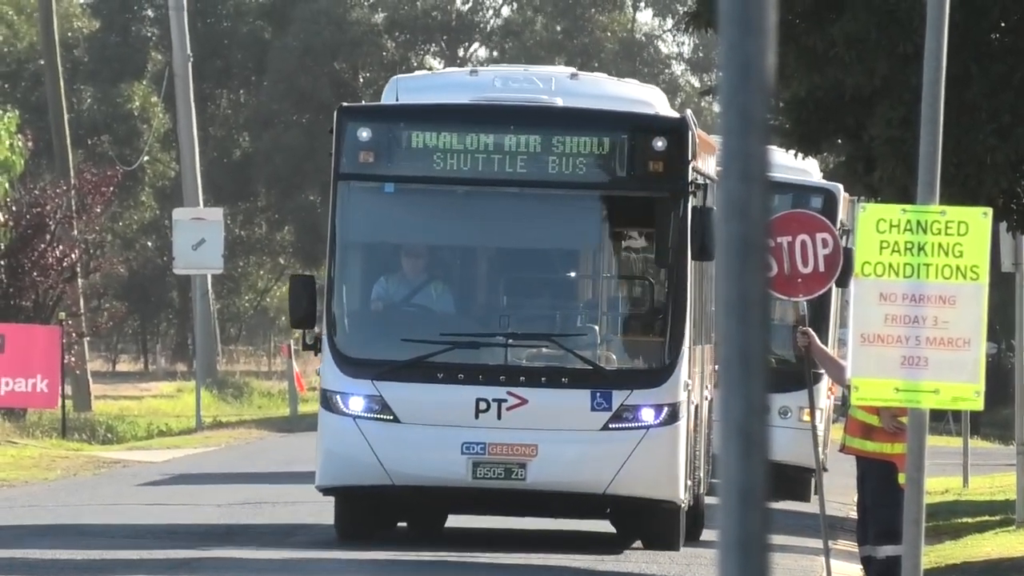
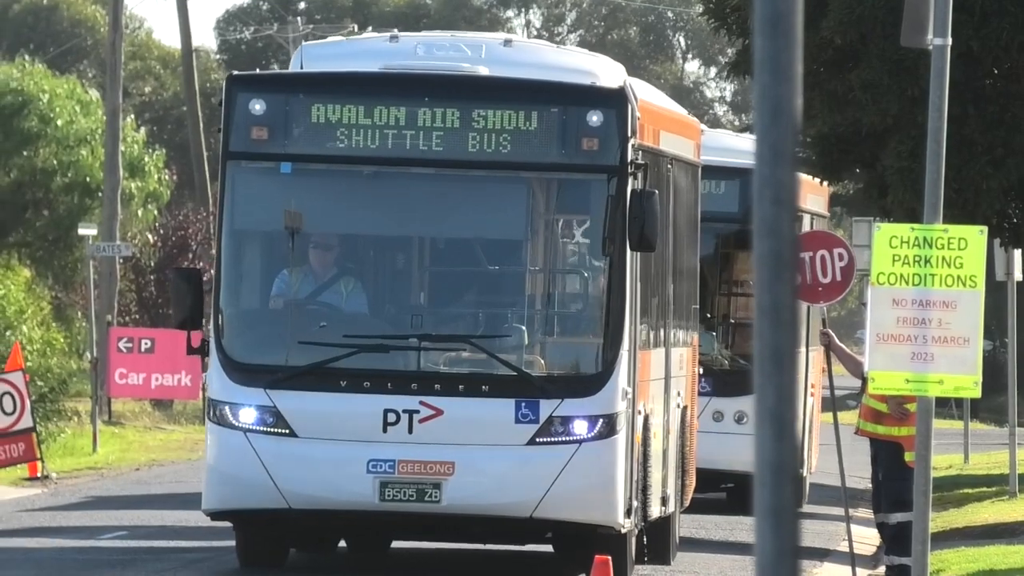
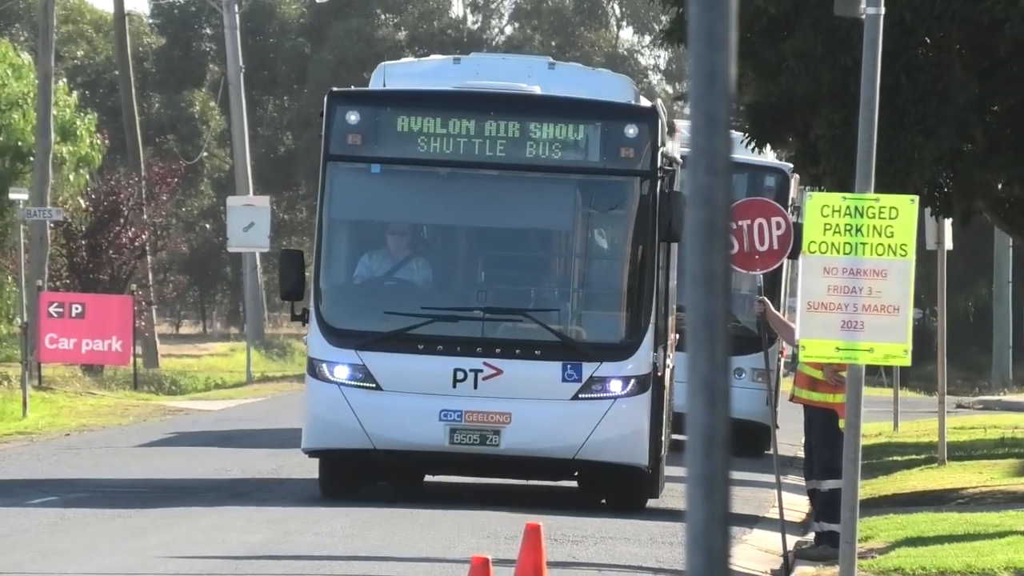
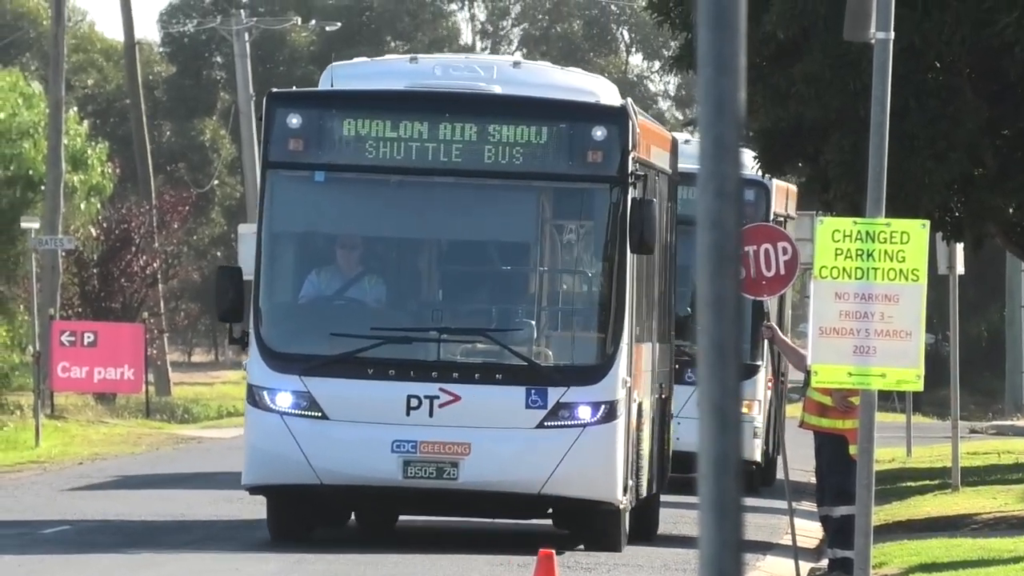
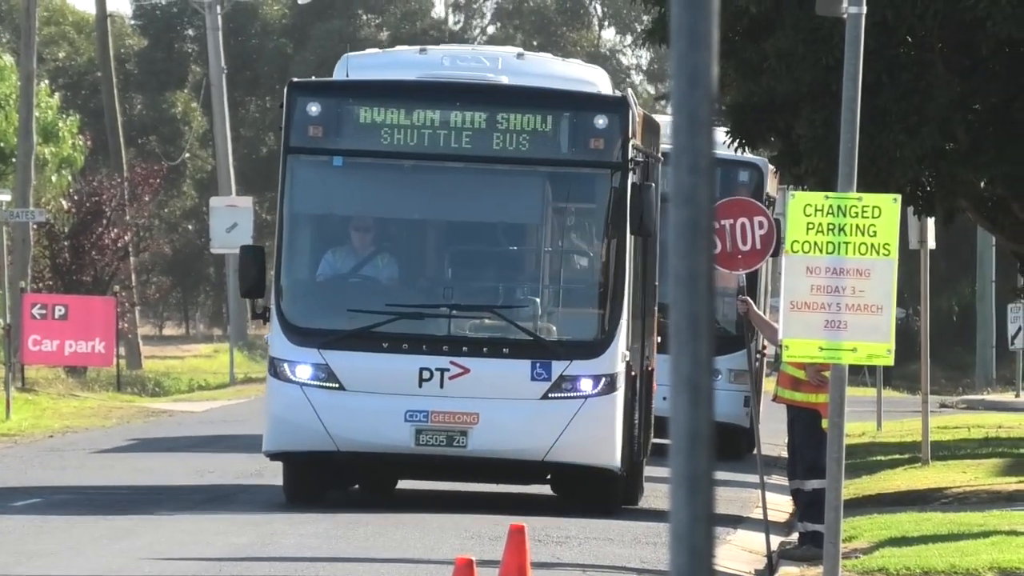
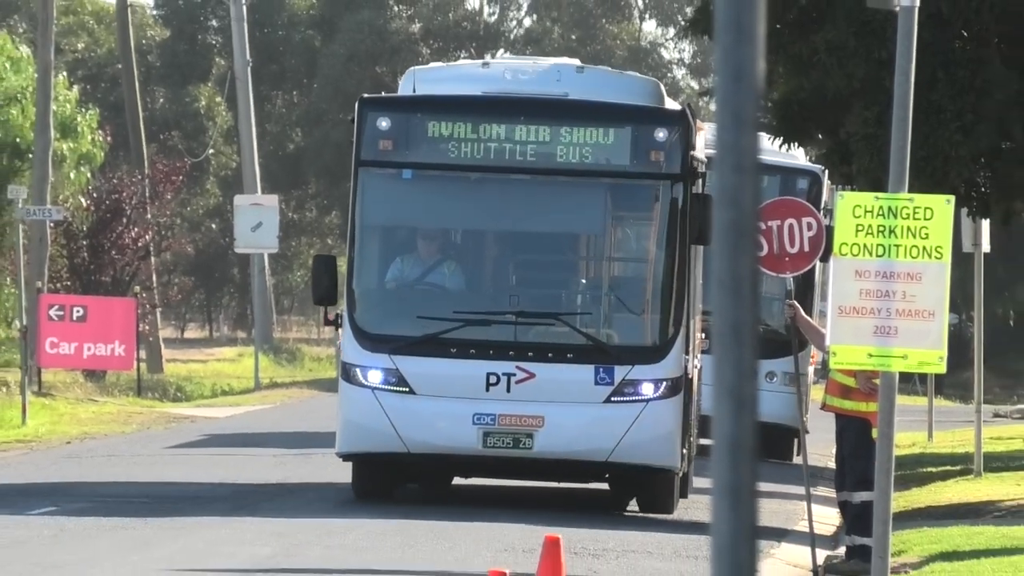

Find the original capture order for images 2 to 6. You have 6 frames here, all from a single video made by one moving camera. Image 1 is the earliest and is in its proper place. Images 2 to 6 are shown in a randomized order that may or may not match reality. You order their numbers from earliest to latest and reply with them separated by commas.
6, 3, 5, 4, 2
